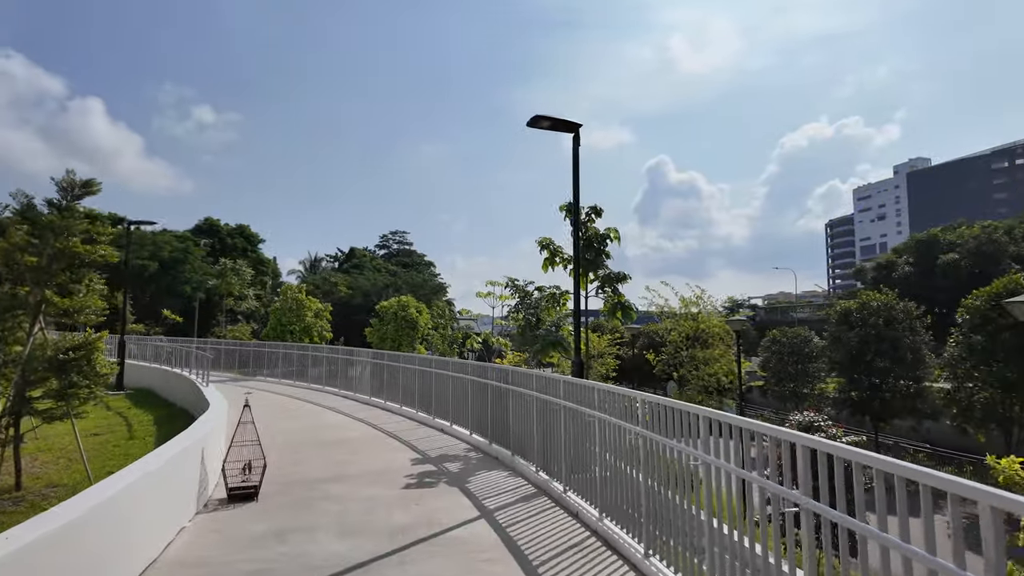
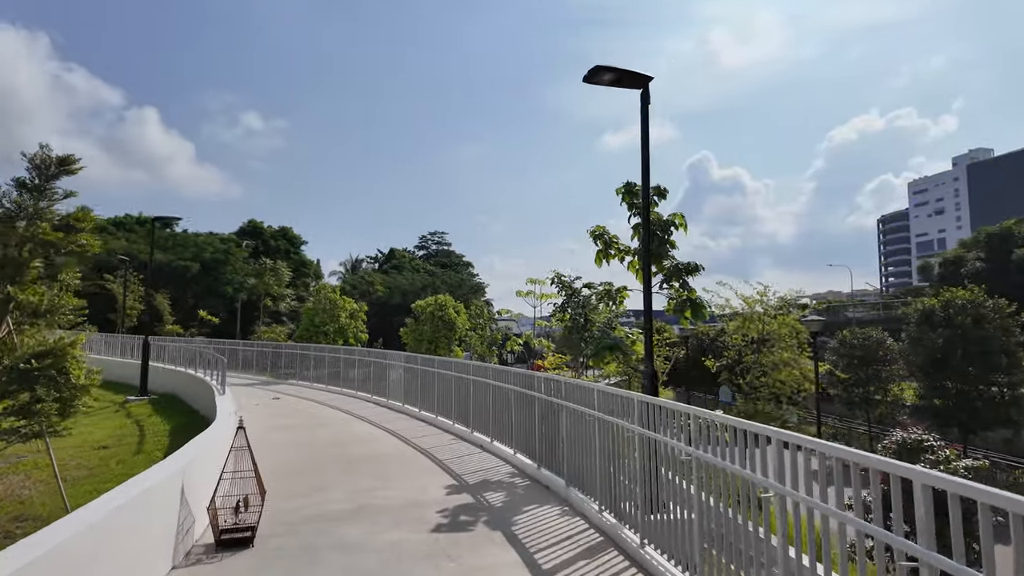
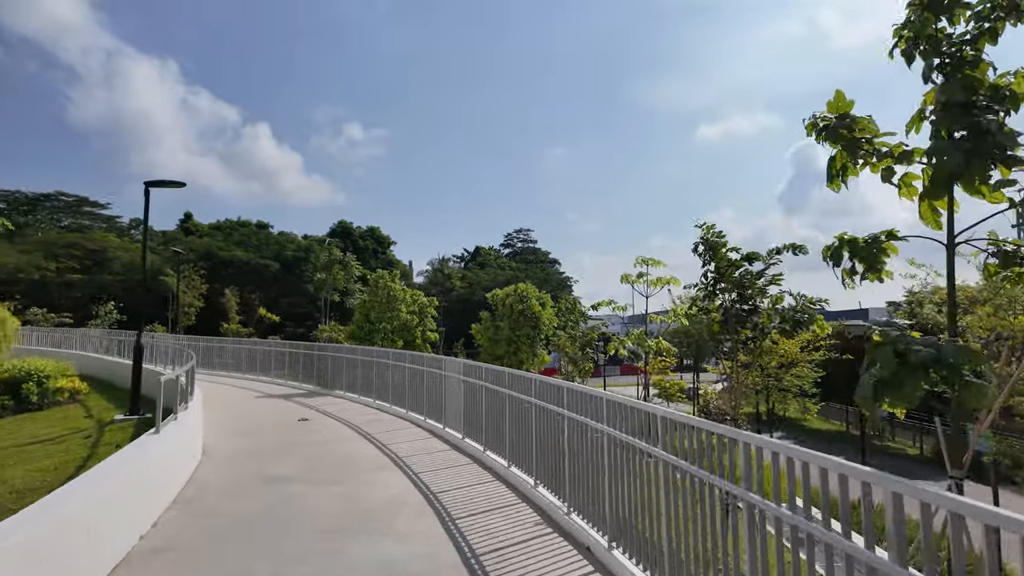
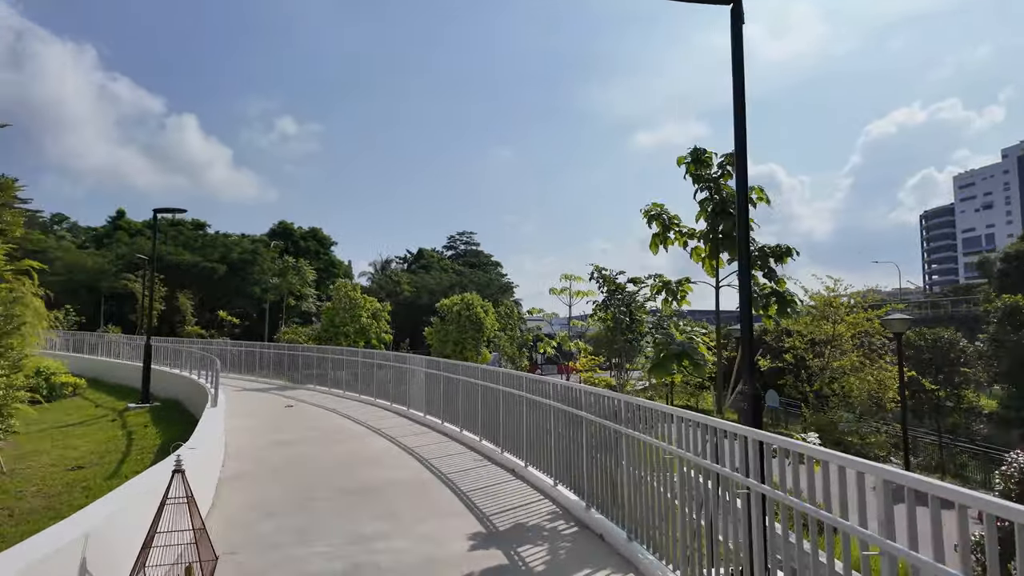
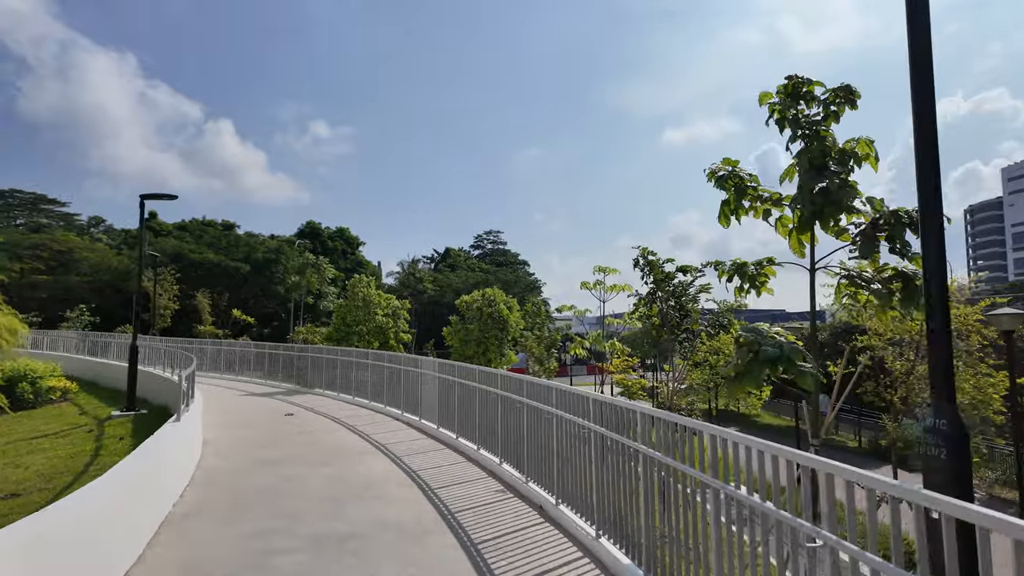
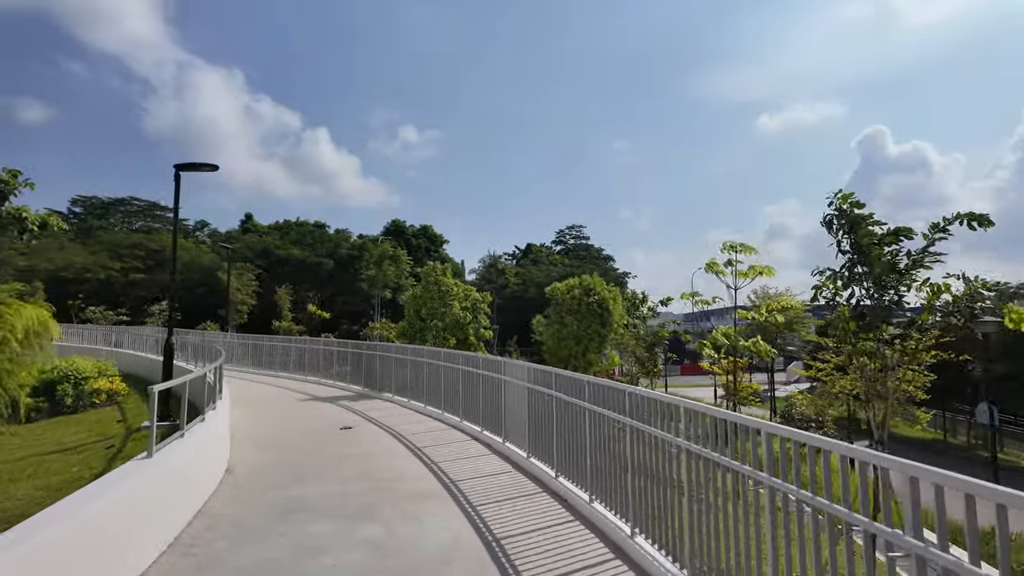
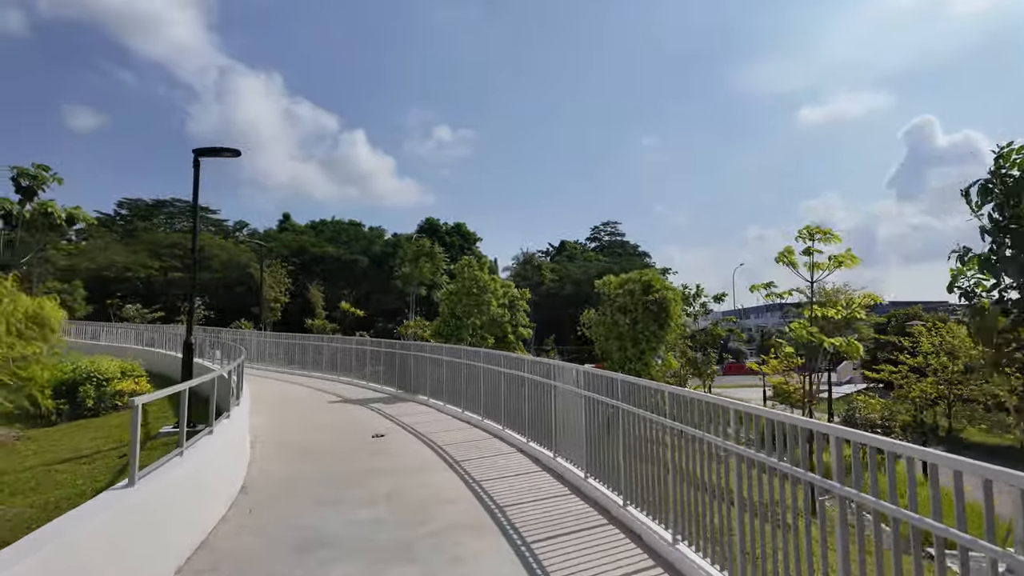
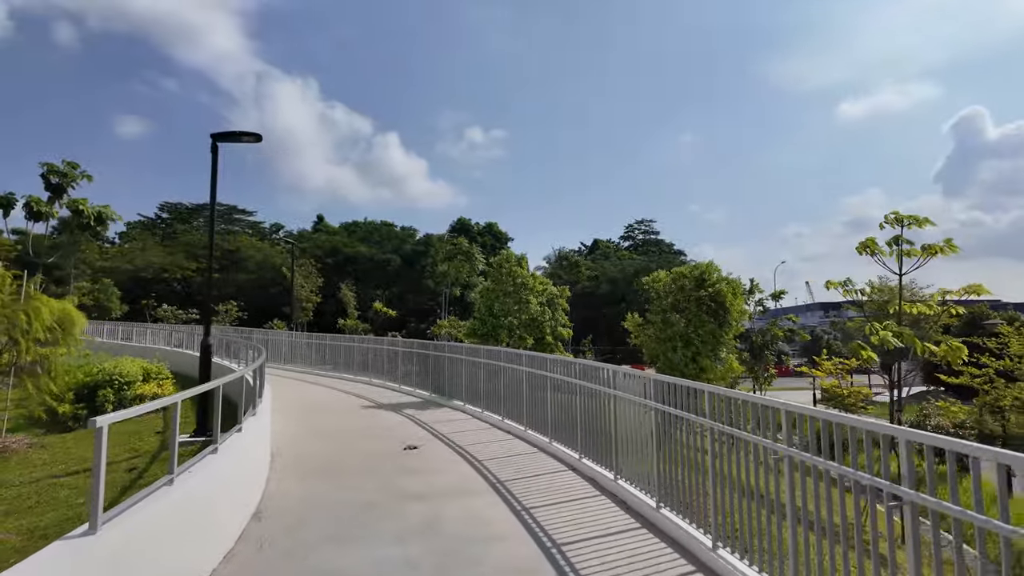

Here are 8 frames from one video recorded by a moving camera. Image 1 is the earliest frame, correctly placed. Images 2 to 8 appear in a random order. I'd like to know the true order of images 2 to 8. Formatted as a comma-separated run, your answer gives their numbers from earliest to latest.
2, 4, 5, 3, 6, 7, 8
